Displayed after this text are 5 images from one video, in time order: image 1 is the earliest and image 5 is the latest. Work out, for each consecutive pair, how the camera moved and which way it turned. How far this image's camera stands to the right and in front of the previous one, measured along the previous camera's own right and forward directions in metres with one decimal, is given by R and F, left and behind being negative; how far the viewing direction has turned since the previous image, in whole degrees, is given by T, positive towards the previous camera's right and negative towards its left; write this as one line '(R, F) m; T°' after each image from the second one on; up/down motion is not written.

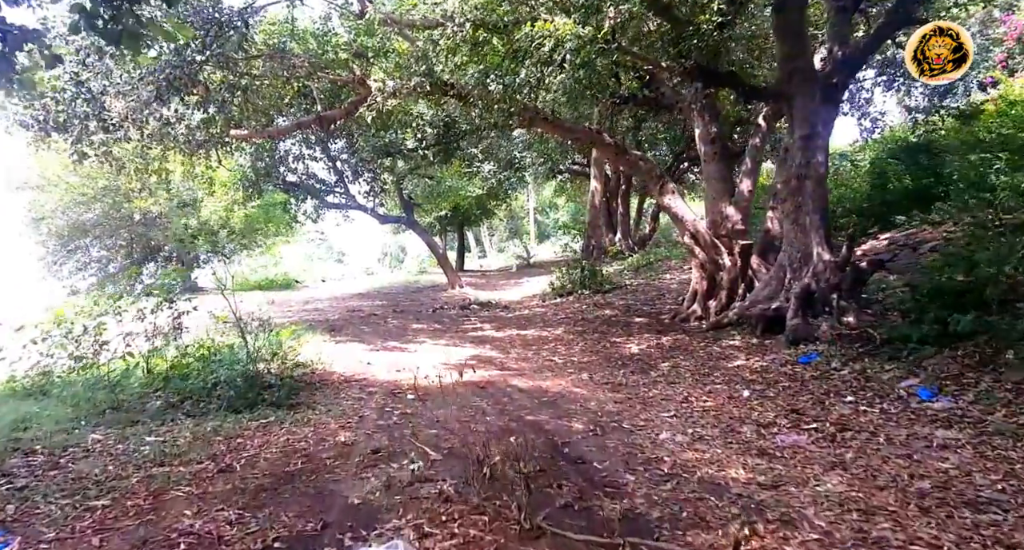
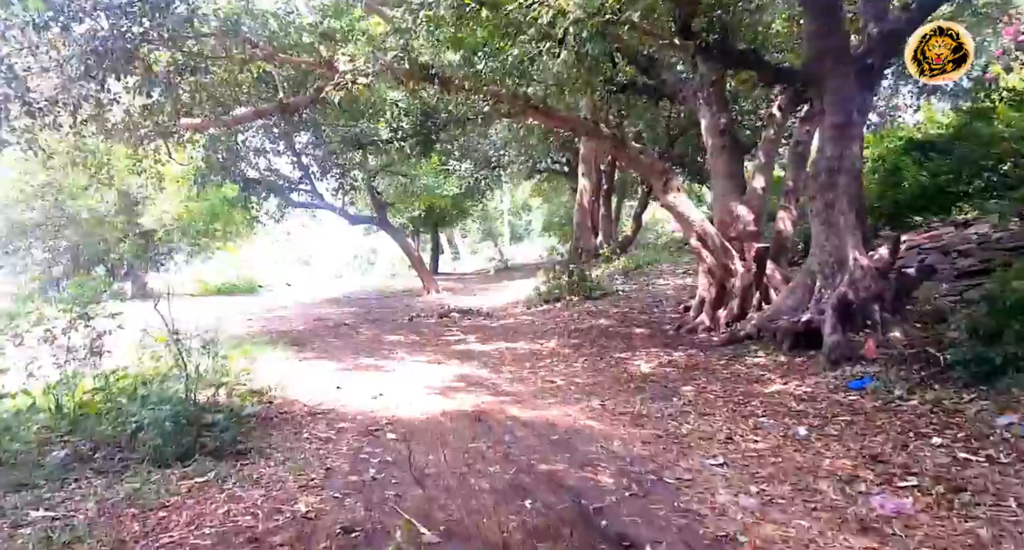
(-0.2, +0.9) m; +3°
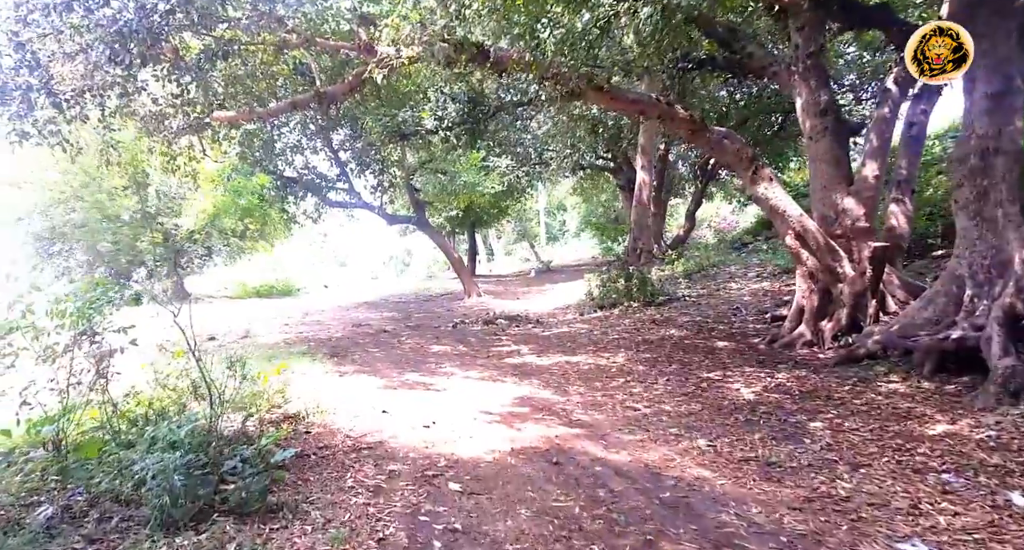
(-0.4, +0.9) m; -3°
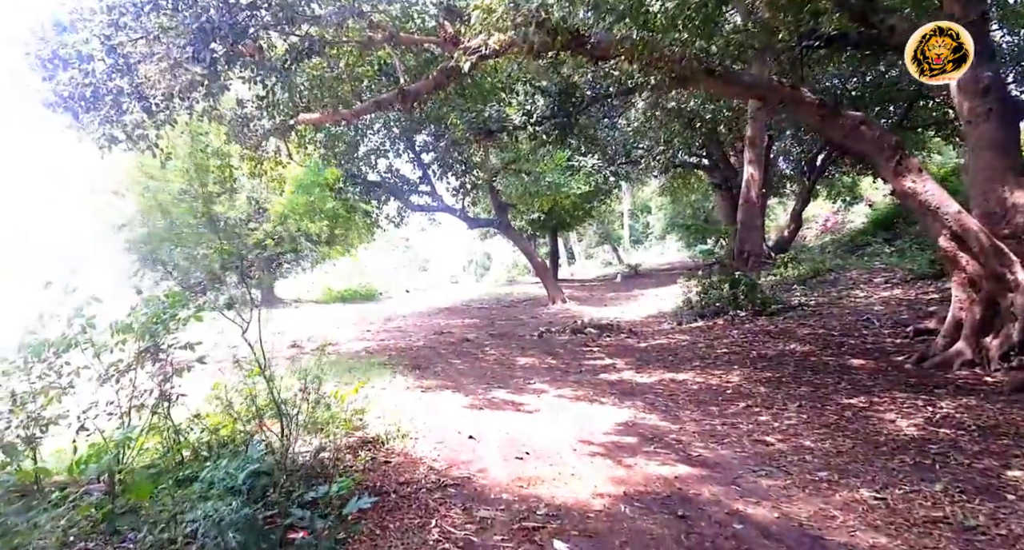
(-0.2, +0.6) m; -8°
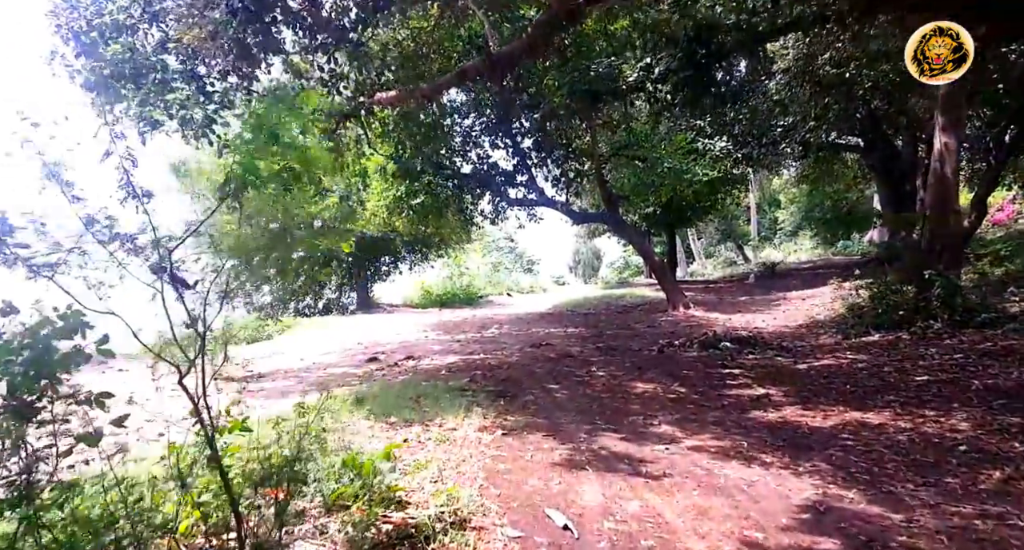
(0.0, +1.6) m; -11°
